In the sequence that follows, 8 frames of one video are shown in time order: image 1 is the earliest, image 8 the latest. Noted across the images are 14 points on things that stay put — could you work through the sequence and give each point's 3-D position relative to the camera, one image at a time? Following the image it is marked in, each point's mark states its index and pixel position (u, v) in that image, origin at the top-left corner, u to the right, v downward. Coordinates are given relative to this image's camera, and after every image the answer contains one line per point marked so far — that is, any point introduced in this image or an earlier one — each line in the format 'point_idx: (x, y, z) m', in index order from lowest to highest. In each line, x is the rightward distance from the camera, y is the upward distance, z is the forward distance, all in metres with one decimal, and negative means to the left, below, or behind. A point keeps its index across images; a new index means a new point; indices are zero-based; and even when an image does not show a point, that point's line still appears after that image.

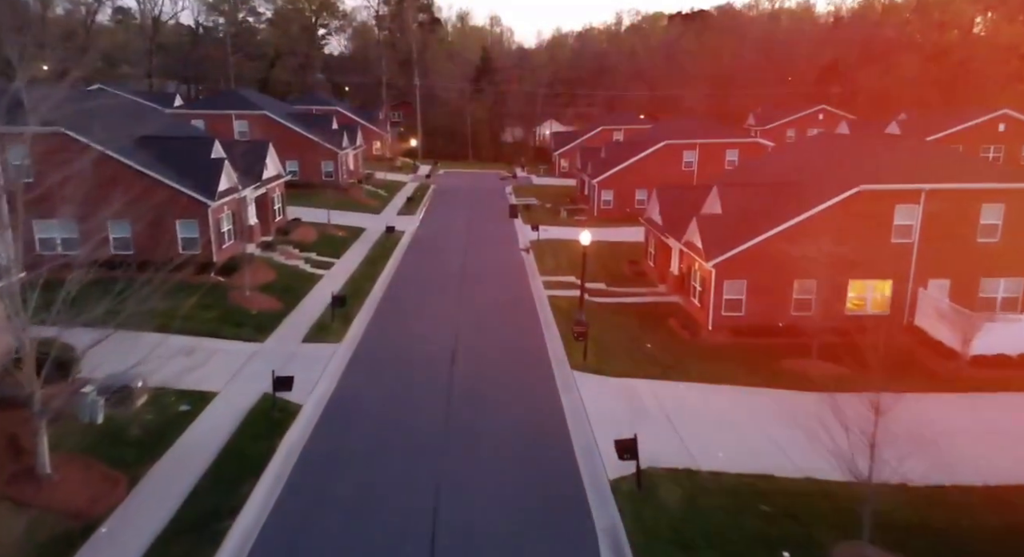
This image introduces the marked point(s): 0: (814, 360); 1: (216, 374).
0: (+8.2, -2.2, +19.9) m
1: (-6.9, -2.2, +17.2) m
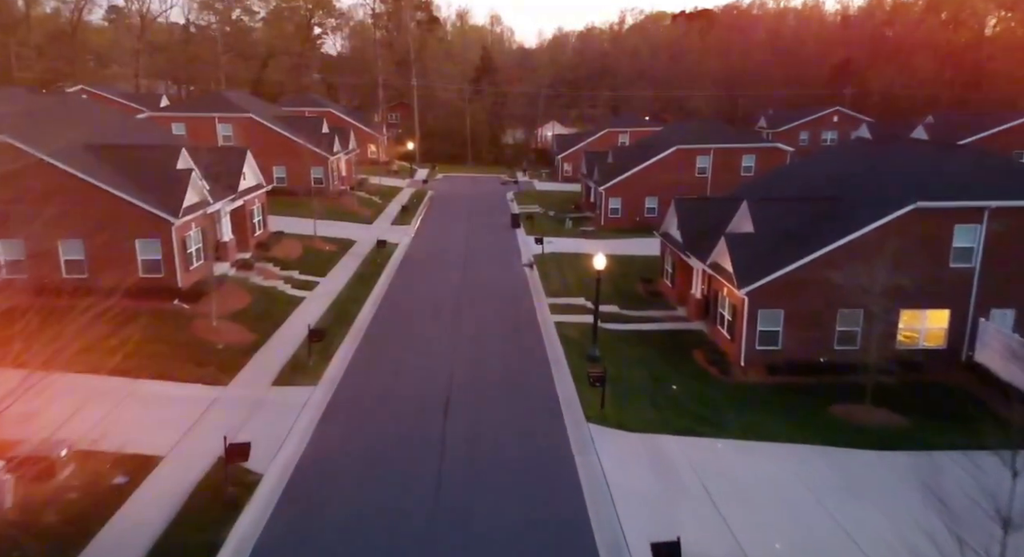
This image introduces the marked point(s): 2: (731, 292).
0: (+8.3, -3.0, +17.1) m
1: (-6.8, -3.0, +14.5) m
2: (+5.9, -0.4, +20.0) m
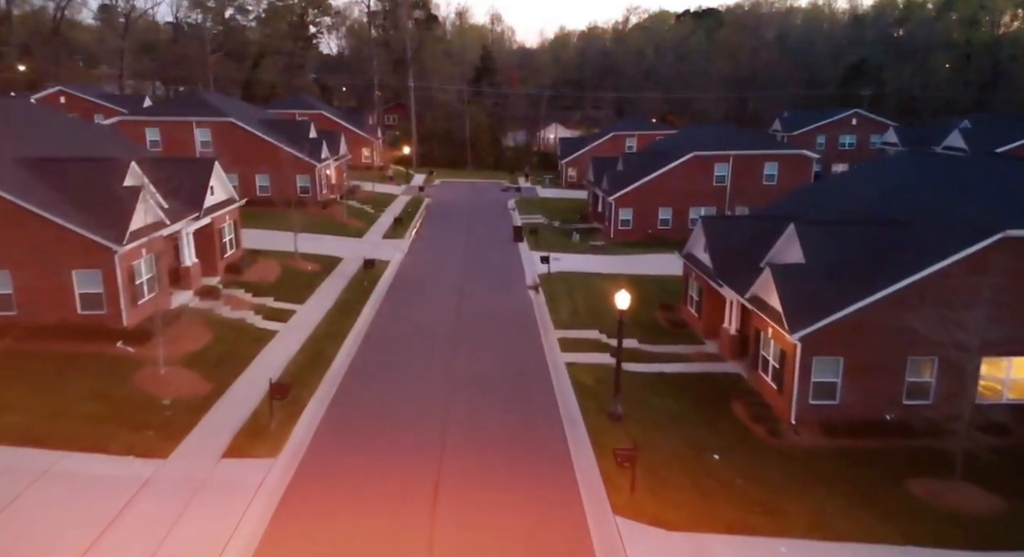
0: (+8.4, -3.9, +13.9) m
1: (-6.6, -3.9, +11.2) m
2: (+6.1, -1.3, +16.8) m
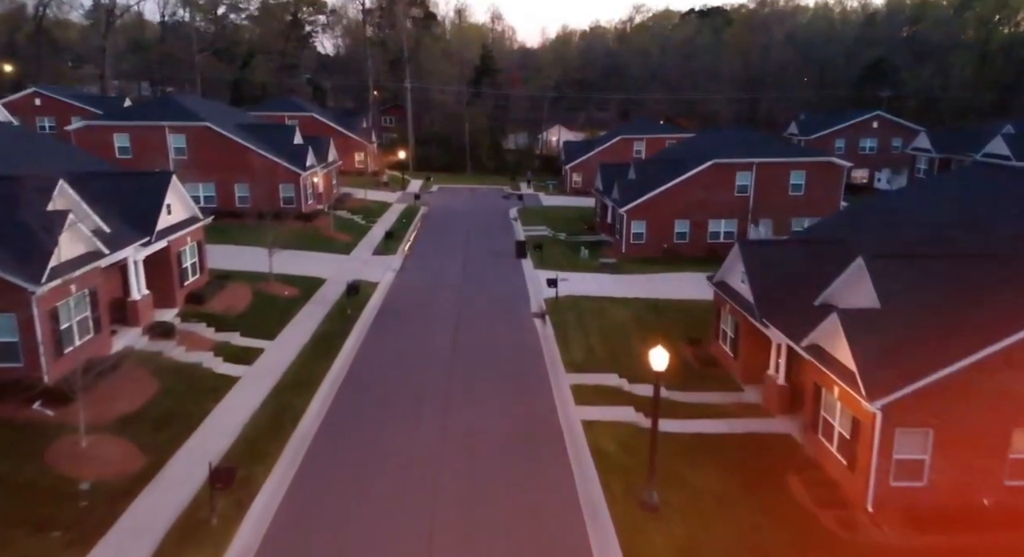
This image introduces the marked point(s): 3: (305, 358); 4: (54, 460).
0: (+8.5, -4.8, +10.7) m
1: (-6.5, -4.8, +8.0) m
2: (+6.2, -2.2, +13.6) m
3: (-5.5, -2.1, +19.5) m
4: (-8.1, -3.2, +13.0) m
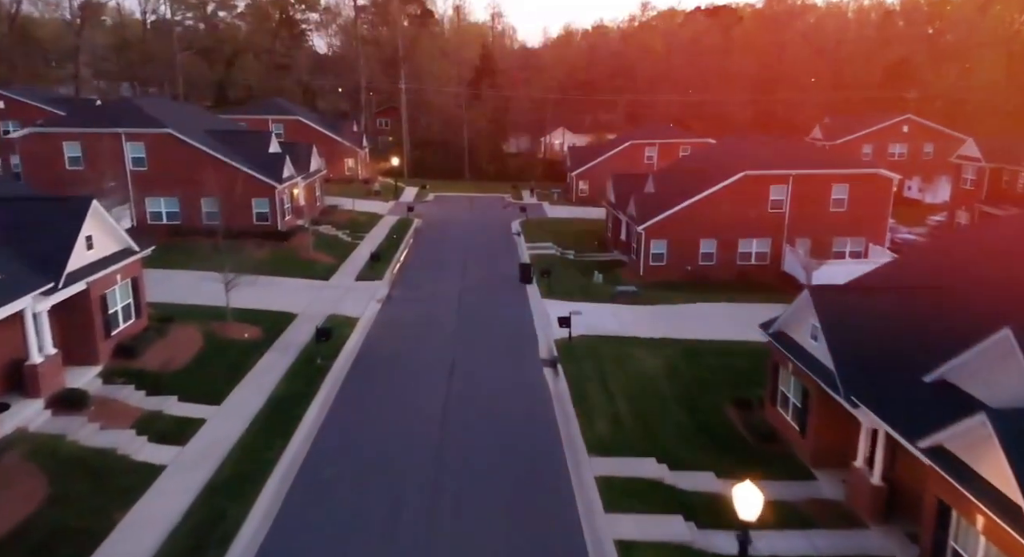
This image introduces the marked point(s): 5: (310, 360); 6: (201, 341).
0: (+8.6, -5.9, +6.5) m
1: (-6.4, -5.9, +3.9) m
2: (+6.3, -3.3, +9.4) m
3: (-5.3, -3.2, +15.4) m
4: (-8.0, -4.3, +8.9) m
5: (-5.3, -2.2, +19.6) m
6: (-8.2, -1.7, +19.5) m
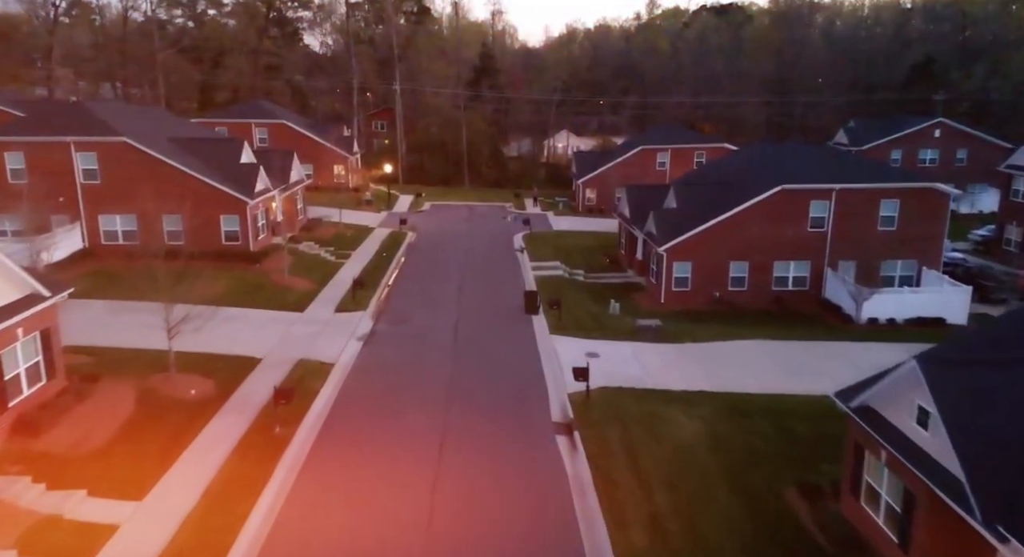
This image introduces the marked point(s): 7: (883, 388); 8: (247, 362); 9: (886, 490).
0: (+8.8, -6.9, +2.8) m
1: (-6.3, -6.9, +0.1) m
2: (+6.4, -4.3, +5.7) m
3: (-5.2, -4.2, +11.7) m
4: (-7.9, -5.3, +5.2) m
5: (-5.2, -3.2, +15.9) m
6: (-8.1, -2.7, +15.7) m
7: (+6.1, -1.8, +12.3) m
8: (-6.9, -2.2, +19.1) m
9: (+6.2, -3.5, +12.3) m
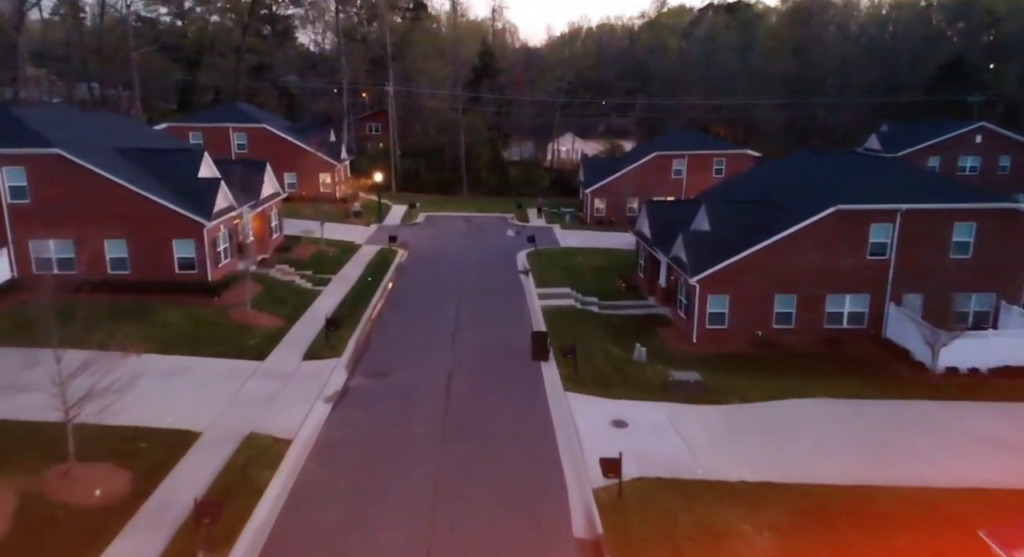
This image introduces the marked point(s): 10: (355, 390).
0: (+8.9, -8.0, -1.4) m
1: (-6.1, -8.0, -4.0) m
2: (+6.6, -5.4, +1.5) m
3: (-5.0, -5.3, +7.5) m
4: (-7.7, -6.4, +1.0) m
5: (-5.1, -4.3, +11.8) m
6: (-7.9, -3.8, +11.6) m
7: (+6.3, -2.9, +8.1) m
8: (-6.7, -3.3, +15.0) m
9: (+6.3, -4.6, +8.1) m
10: (-3.9, -2.9, +18.3) m
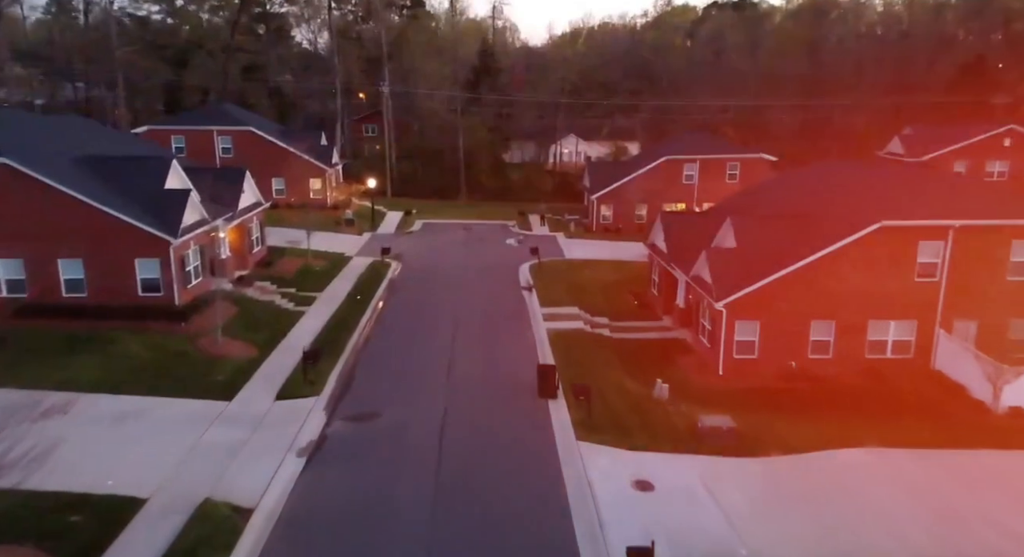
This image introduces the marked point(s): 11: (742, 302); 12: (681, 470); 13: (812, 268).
0: (+9.0, -8.7, -3.9) m
1: (-6.0, -8.7, -6.6) m
2: (+6.7, -6.1, -1.0) m
3: (-5.0, -6.0, +5.0) m
4: (-7.6, -7.1, -1.5) m
5: (-5.0, -5.0, +9.2) m
6: (-7.9, -4.5, +9.1) m
7: (+6.3, -3.5, +5.6) m
8: (-6.6, -3.9, +12.5) m
9: (+6.4, -5.2, +5.6) m
10: (-3.8, -3.5, +15.8) m
11: (+6.2, -0.7, +19.6) m
12: (+3.4, -3.8, +14.8) m
13: (+8.1, +0.2, +19.7) m
